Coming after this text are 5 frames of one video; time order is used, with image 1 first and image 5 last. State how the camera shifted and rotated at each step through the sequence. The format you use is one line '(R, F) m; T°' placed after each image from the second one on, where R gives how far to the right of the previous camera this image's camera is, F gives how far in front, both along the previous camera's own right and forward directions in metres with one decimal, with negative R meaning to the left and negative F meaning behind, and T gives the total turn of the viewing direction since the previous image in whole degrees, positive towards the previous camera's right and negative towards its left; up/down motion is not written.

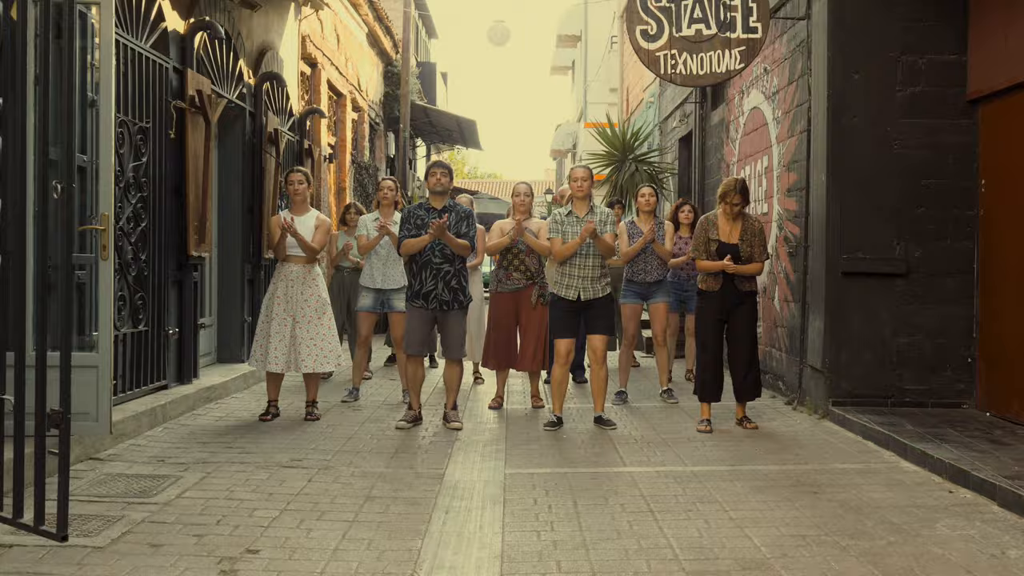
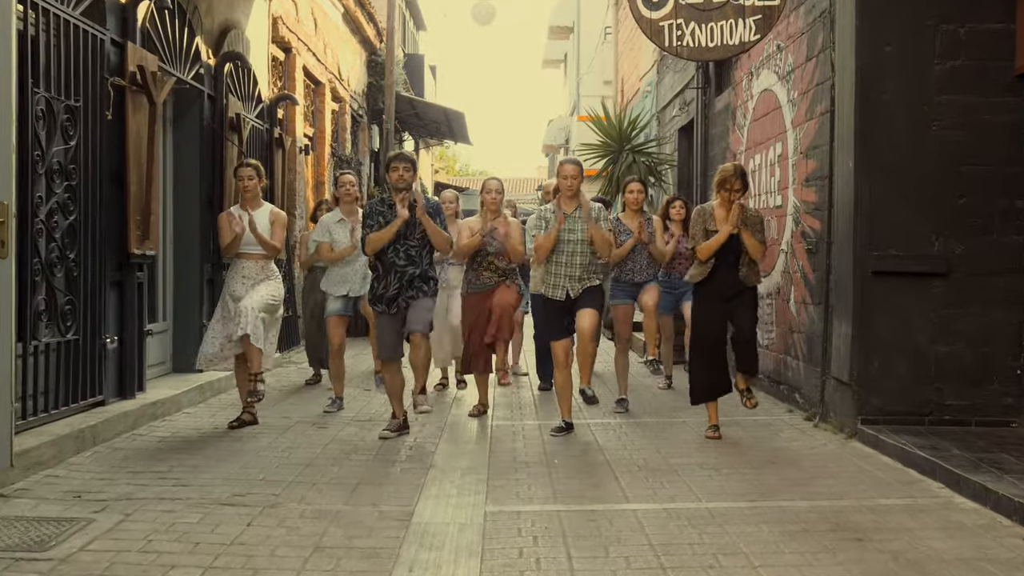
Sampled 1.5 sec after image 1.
(+0.1, +0.9) m; 0°
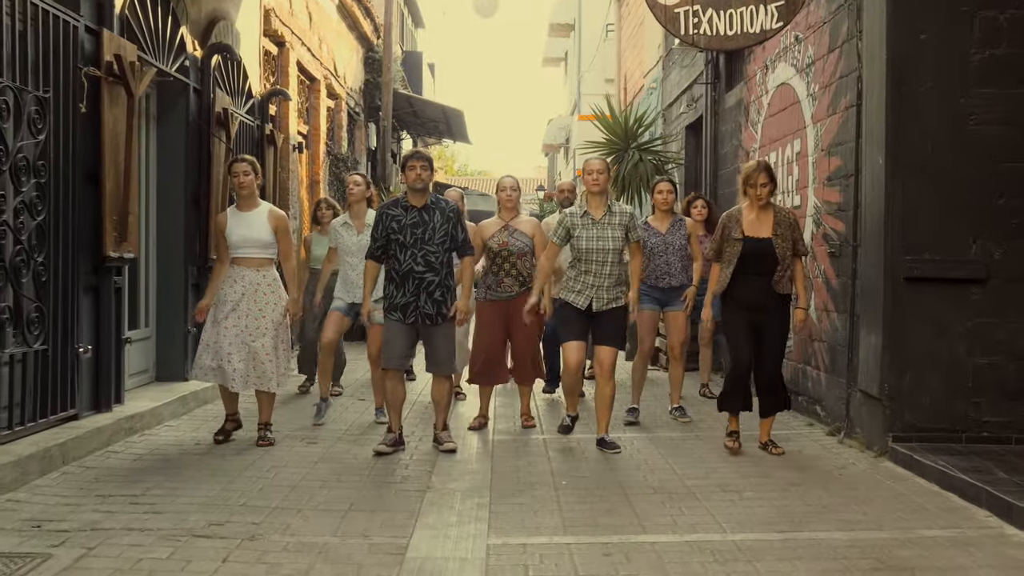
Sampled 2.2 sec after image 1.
(0.0, +0.5) m; 0°
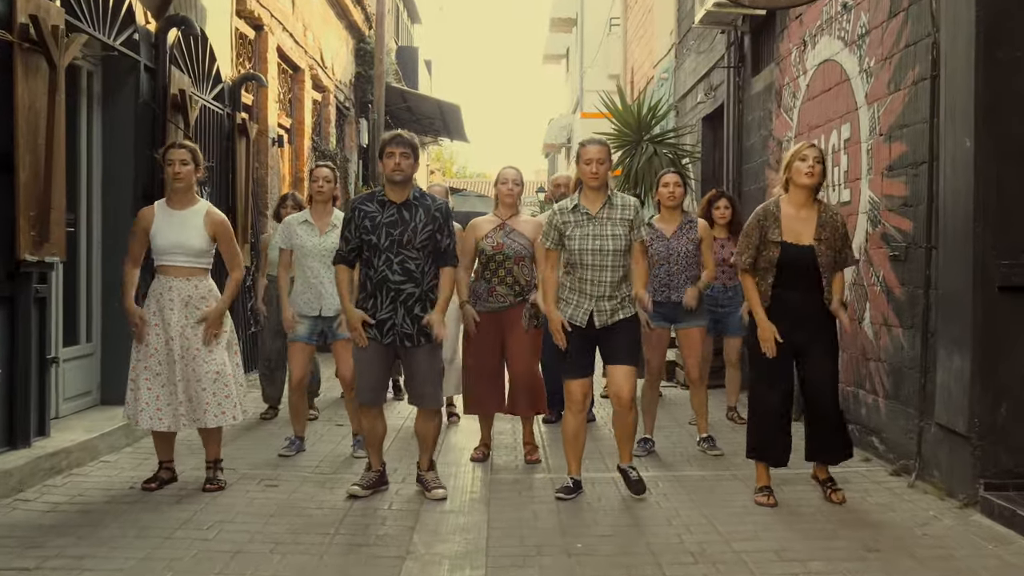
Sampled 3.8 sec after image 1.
(0.0, +1.1) m; 0°
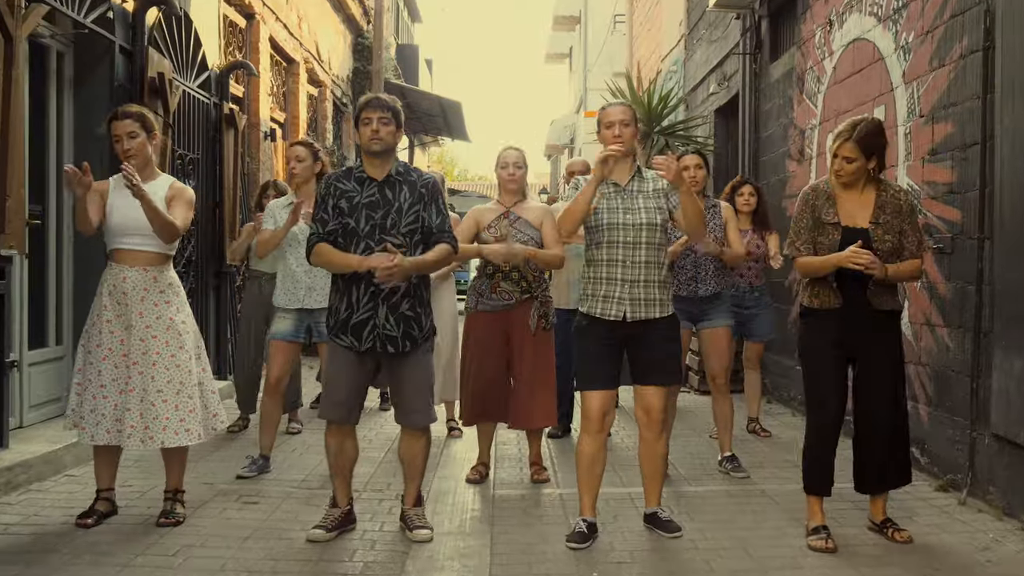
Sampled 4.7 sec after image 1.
(0.0, +0.5) m; 0°
